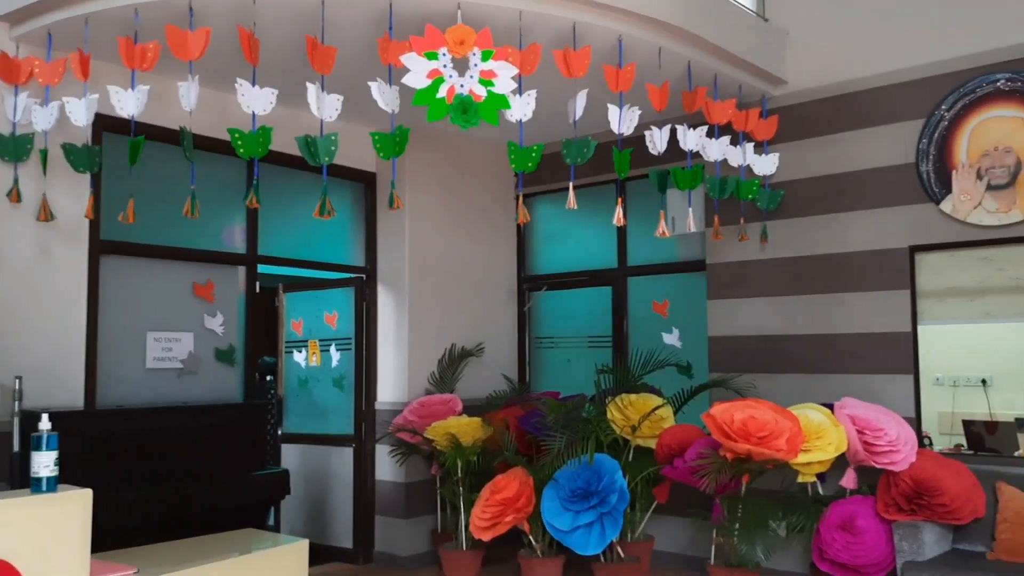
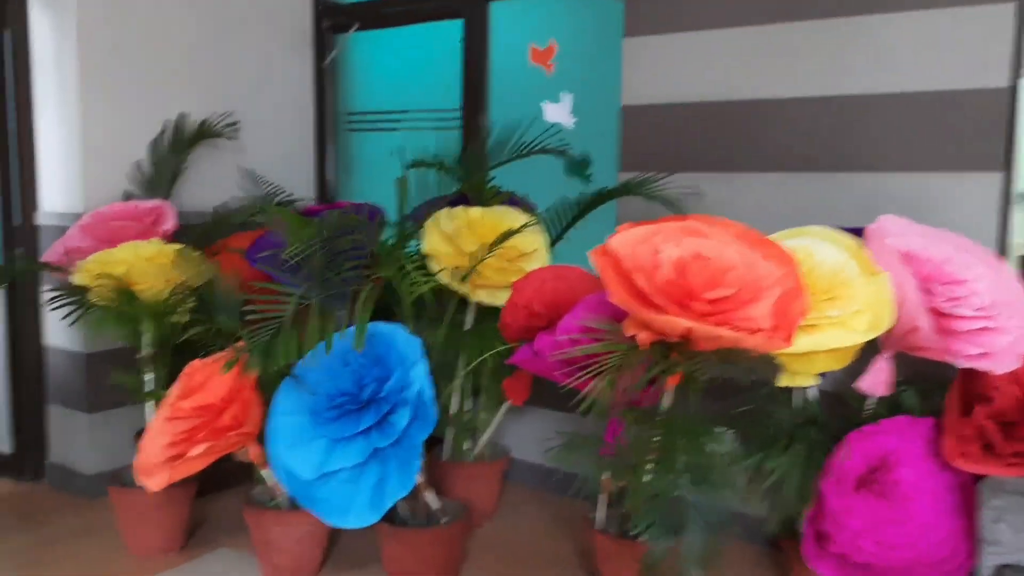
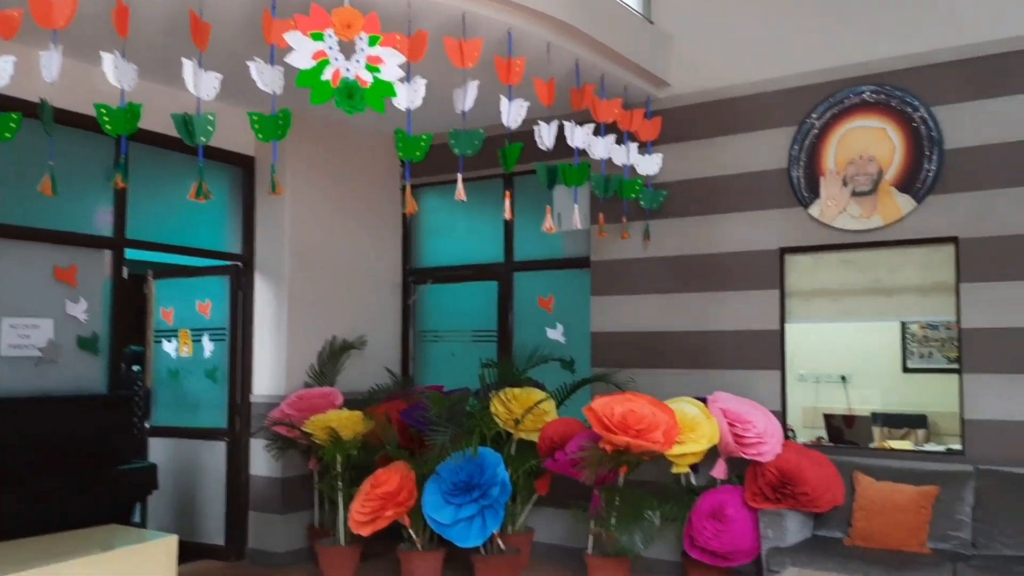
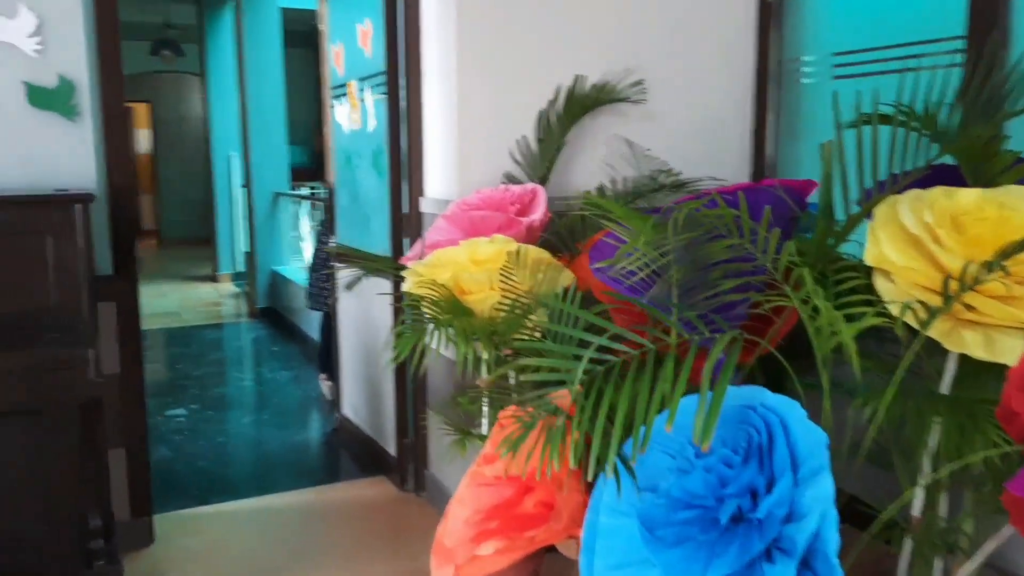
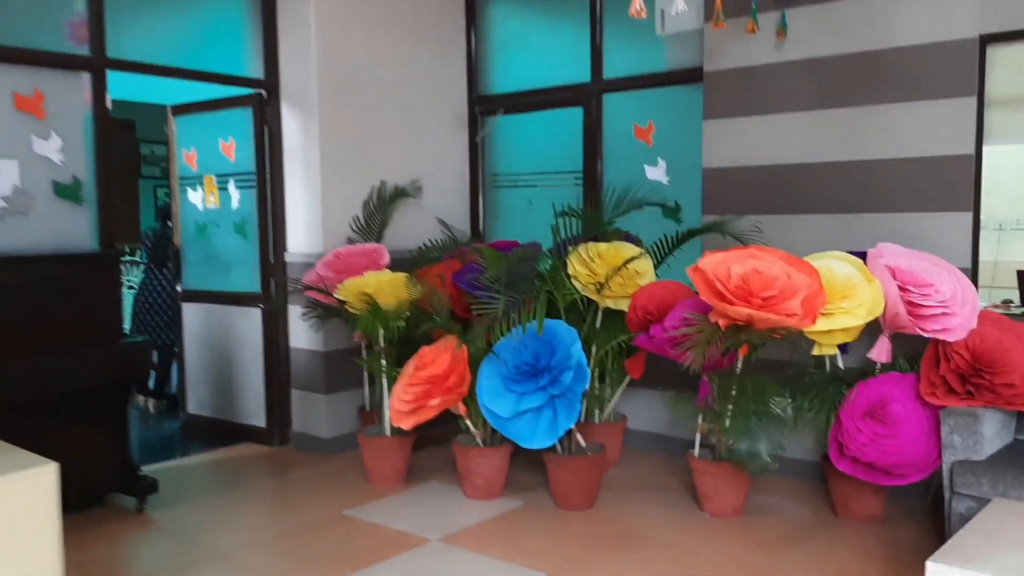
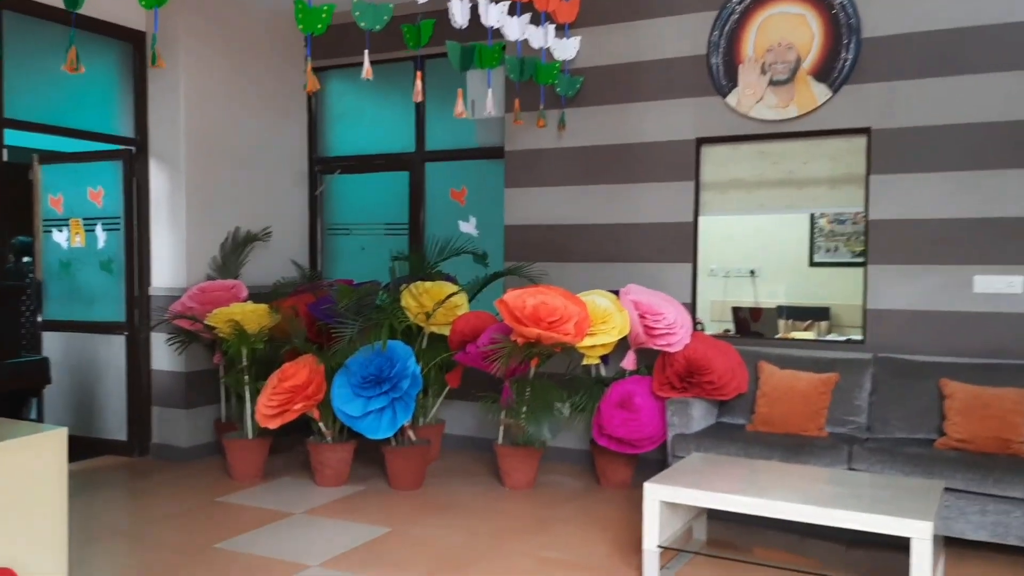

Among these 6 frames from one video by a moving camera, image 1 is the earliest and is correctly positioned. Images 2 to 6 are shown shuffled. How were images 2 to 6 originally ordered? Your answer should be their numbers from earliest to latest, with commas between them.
3, 6, 5, 2, 4
